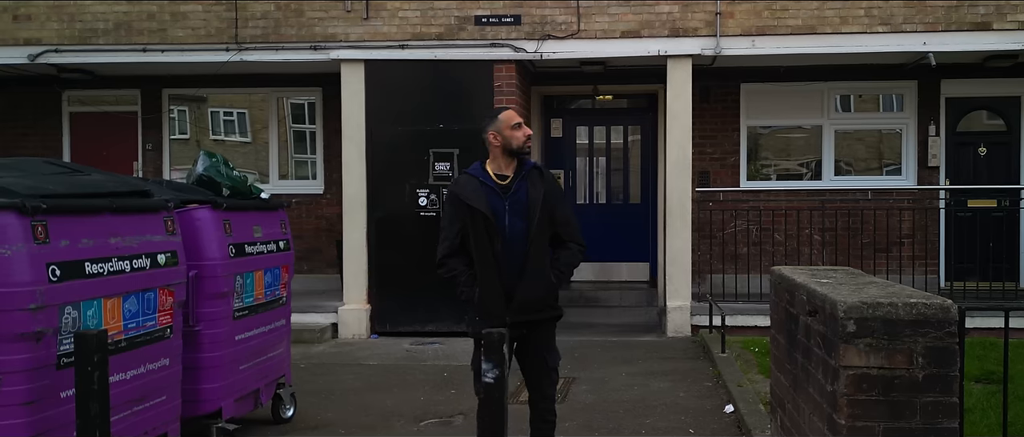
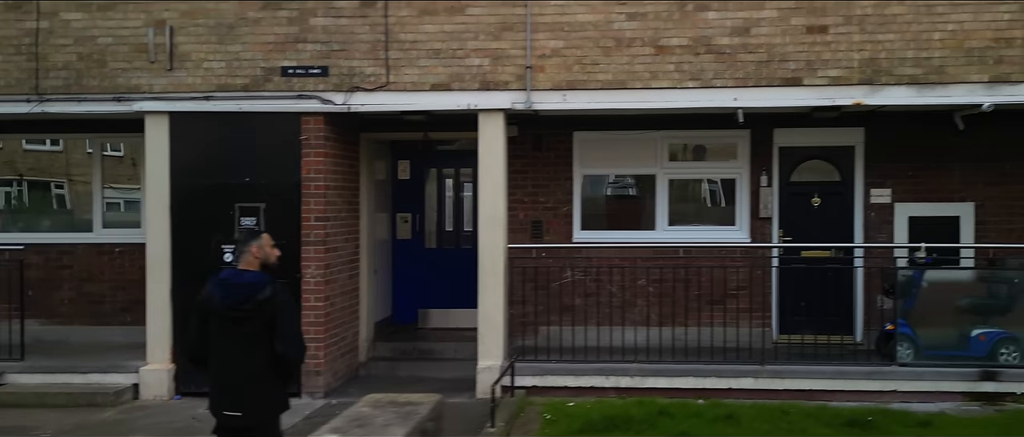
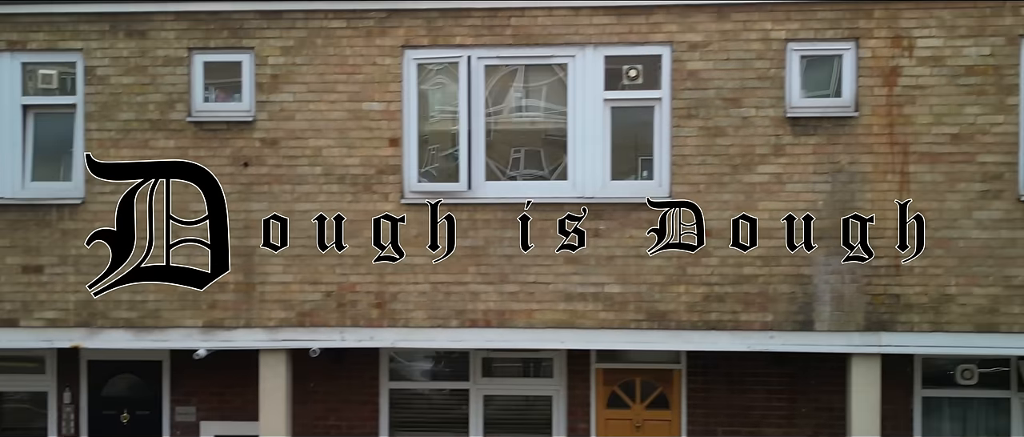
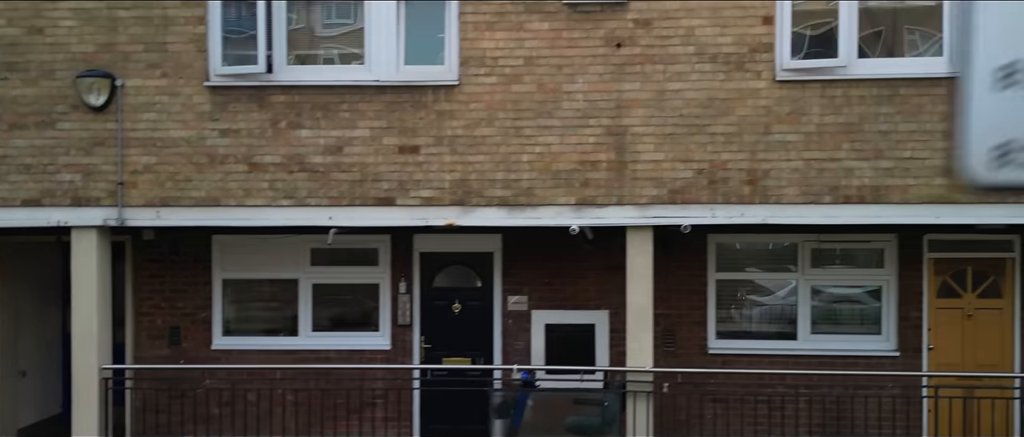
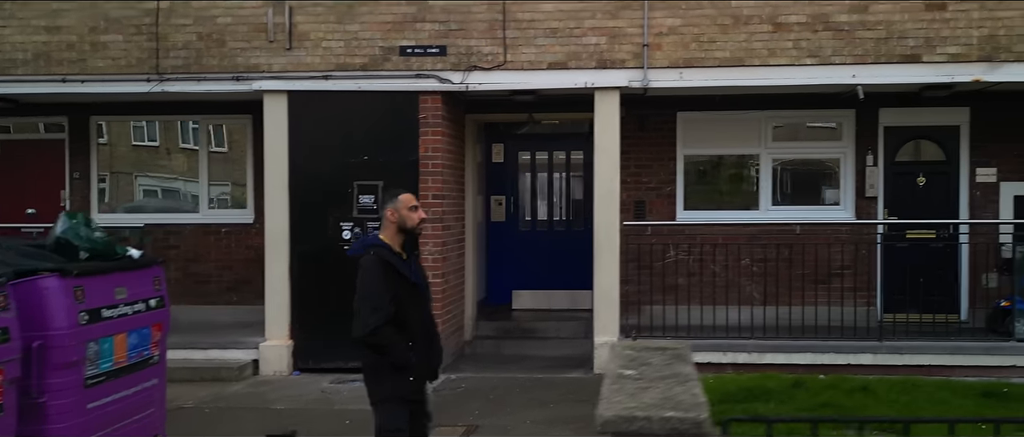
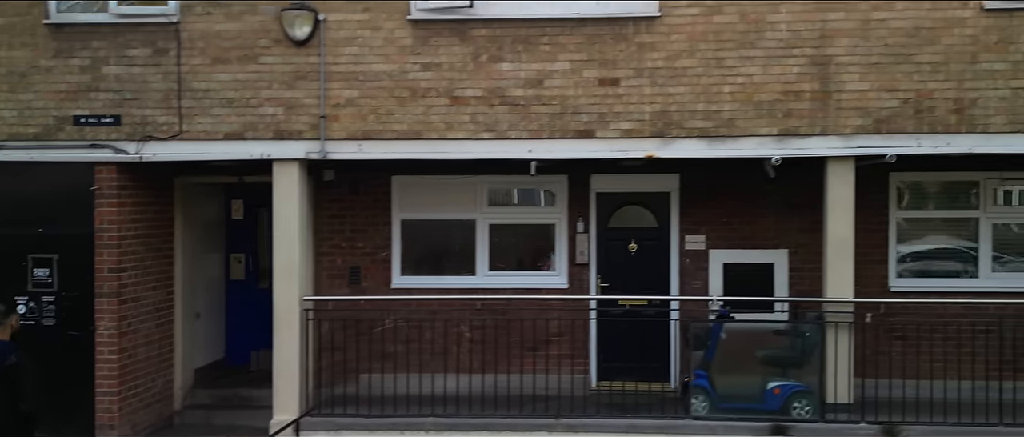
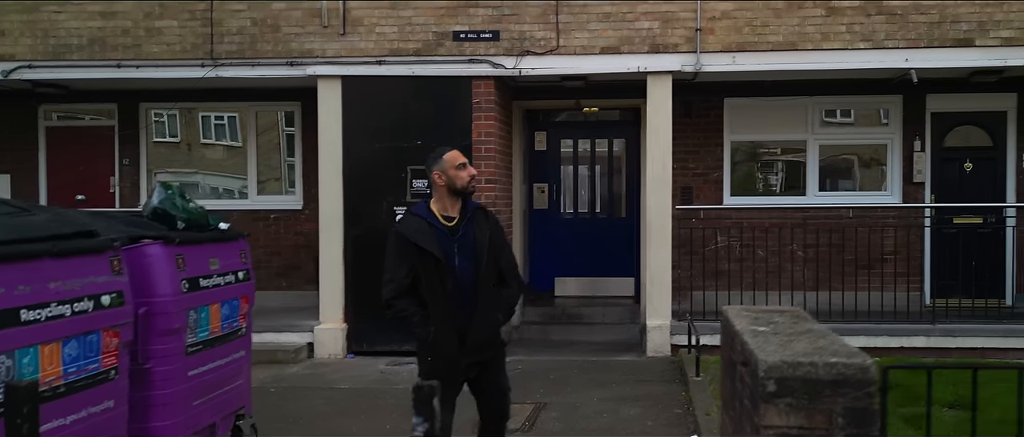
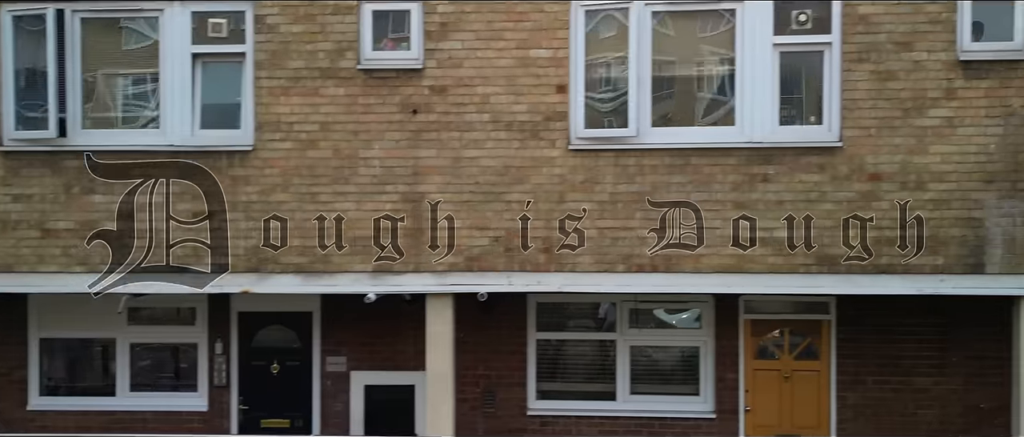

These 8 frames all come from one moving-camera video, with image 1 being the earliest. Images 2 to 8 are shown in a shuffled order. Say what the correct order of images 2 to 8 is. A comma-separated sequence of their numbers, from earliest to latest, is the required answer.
7, 5, 2, 6, 4, 8, 3
